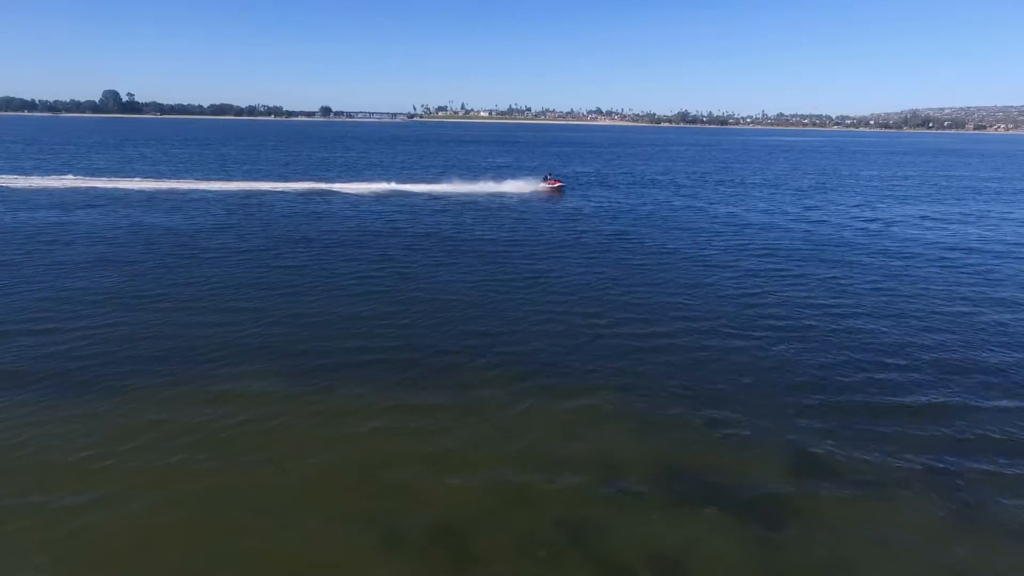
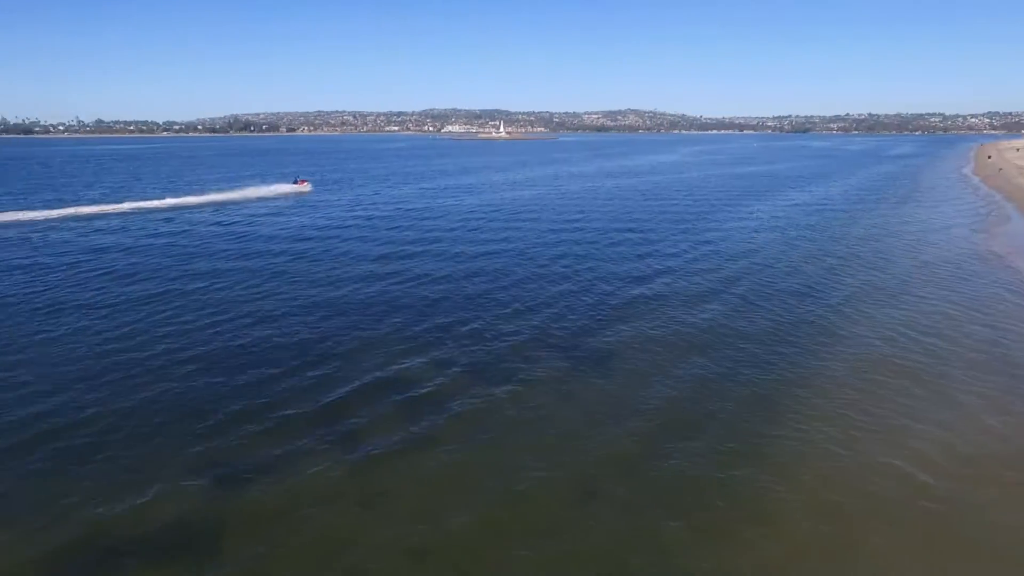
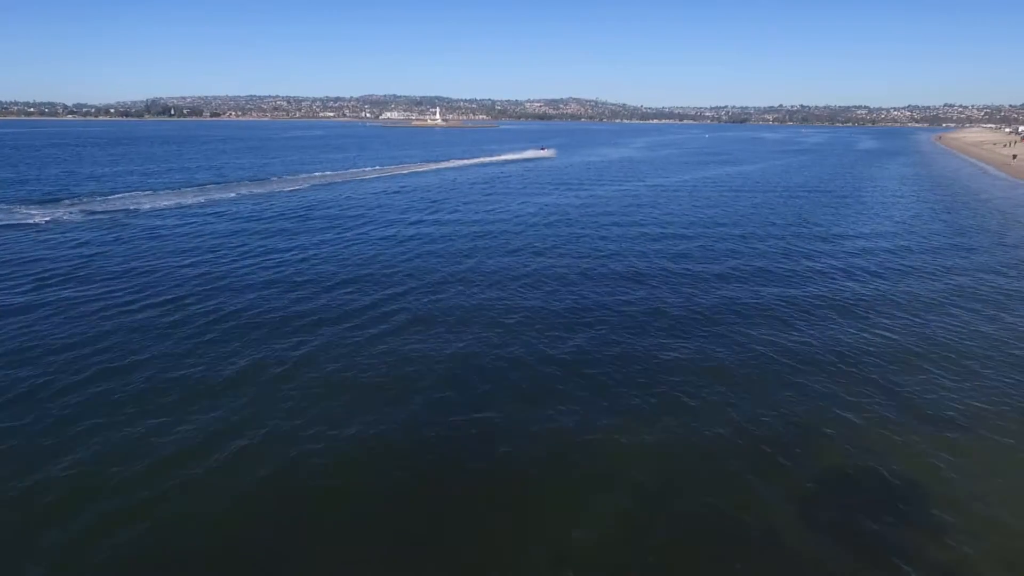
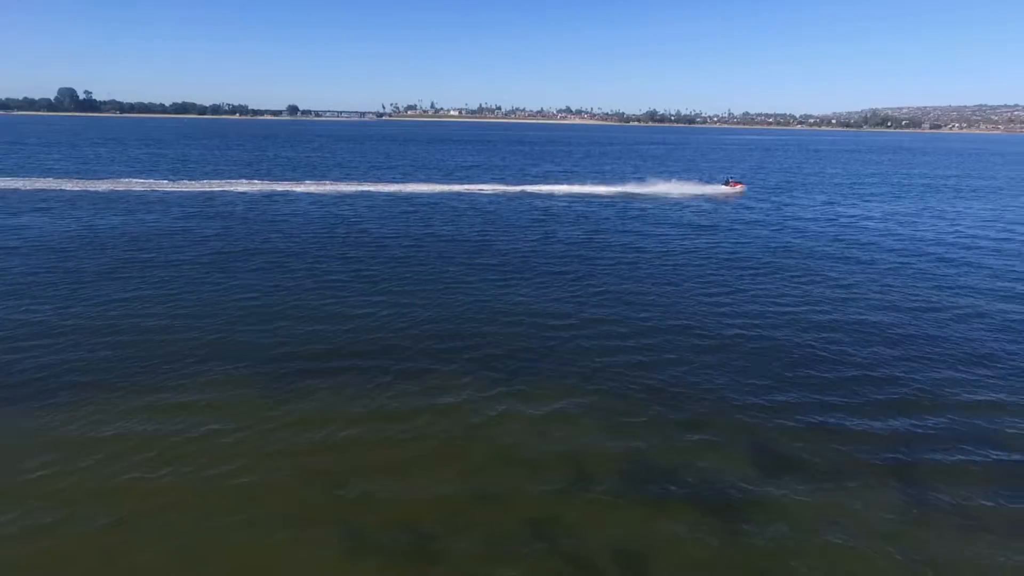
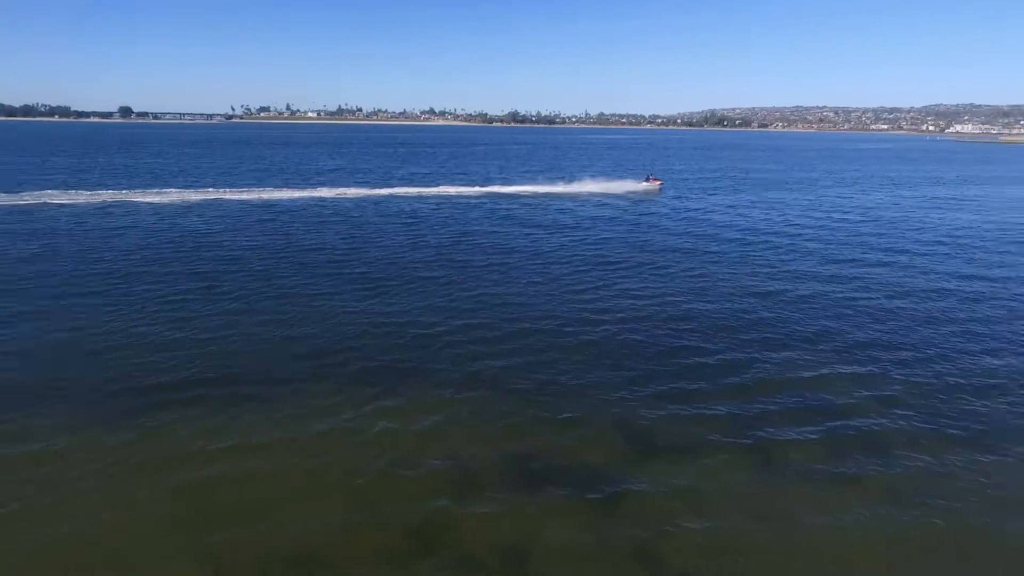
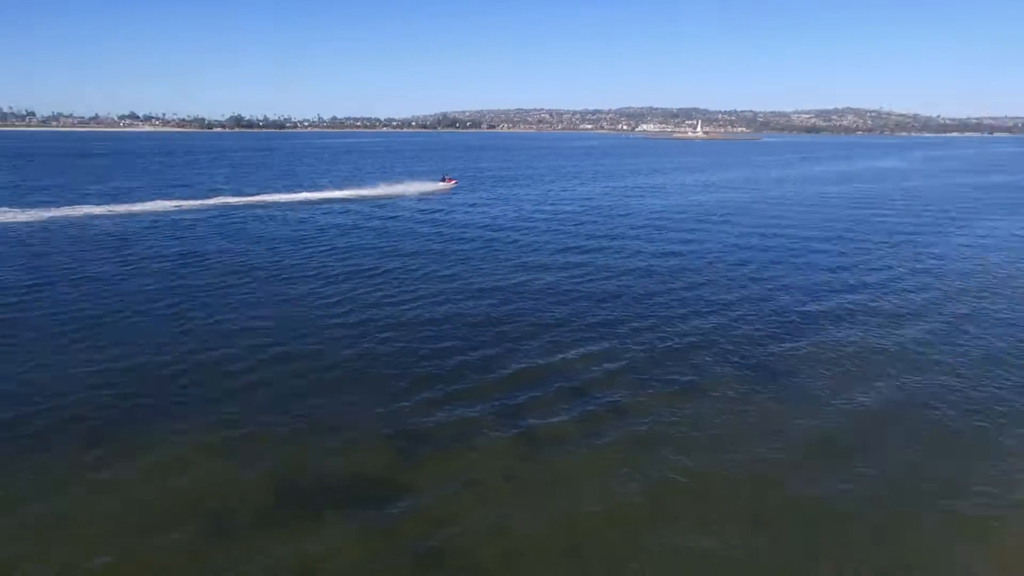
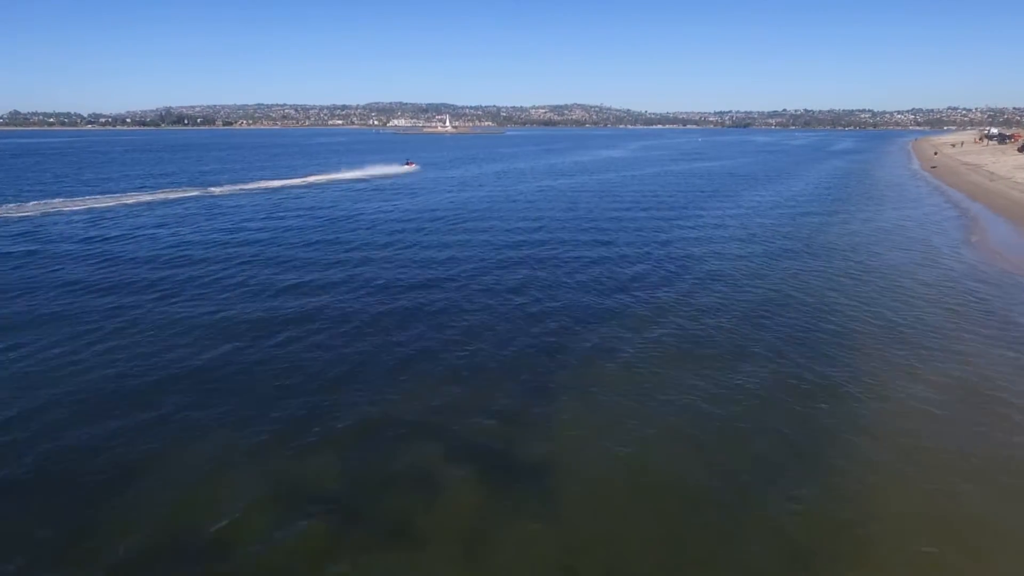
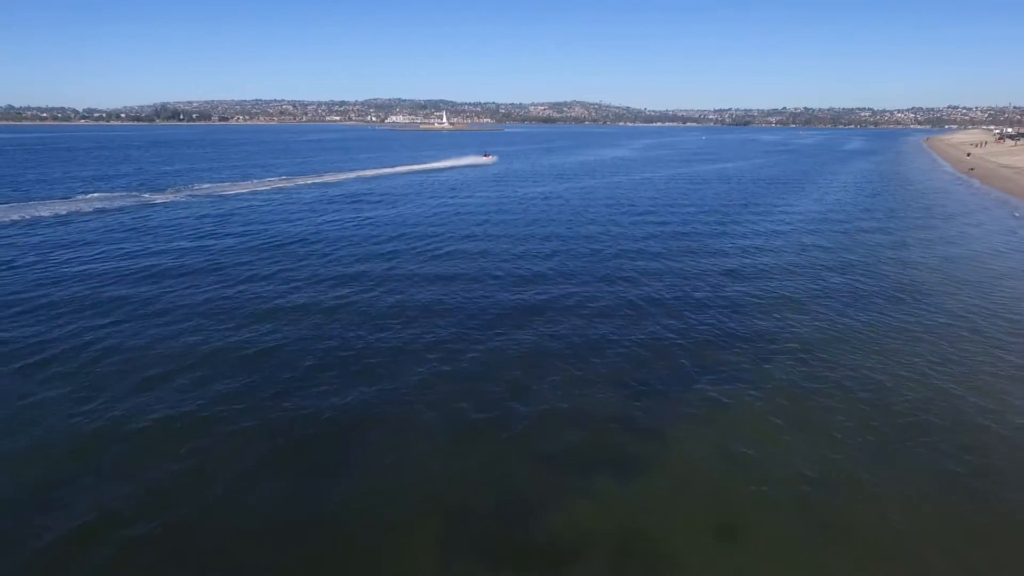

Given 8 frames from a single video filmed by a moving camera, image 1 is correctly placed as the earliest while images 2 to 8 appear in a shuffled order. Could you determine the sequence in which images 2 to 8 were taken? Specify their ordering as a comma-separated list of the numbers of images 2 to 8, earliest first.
4, 5, 6, 2, 7, 8, 3
